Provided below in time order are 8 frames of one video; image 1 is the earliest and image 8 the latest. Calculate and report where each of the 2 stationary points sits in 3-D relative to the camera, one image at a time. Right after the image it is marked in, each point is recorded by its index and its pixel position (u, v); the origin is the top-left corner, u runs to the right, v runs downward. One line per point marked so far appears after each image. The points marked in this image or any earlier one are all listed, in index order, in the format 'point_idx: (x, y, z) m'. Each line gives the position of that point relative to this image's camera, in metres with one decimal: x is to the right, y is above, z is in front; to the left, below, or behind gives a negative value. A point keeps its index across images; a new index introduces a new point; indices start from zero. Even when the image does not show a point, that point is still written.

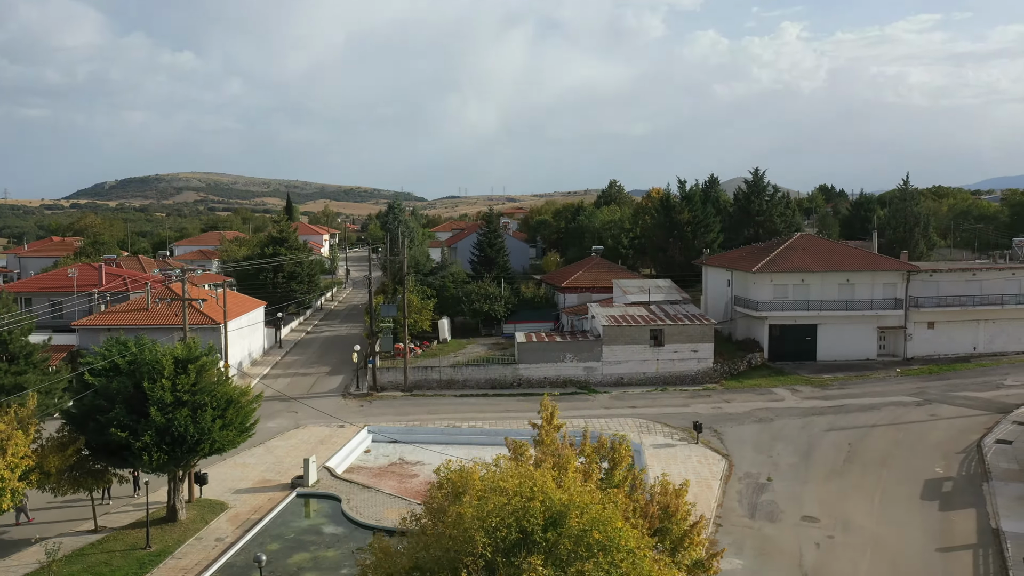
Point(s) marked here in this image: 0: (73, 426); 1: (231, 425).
0: (-9.4, -2.9, +15.4) m
1: (-6.3, -3.0, +16.0) m
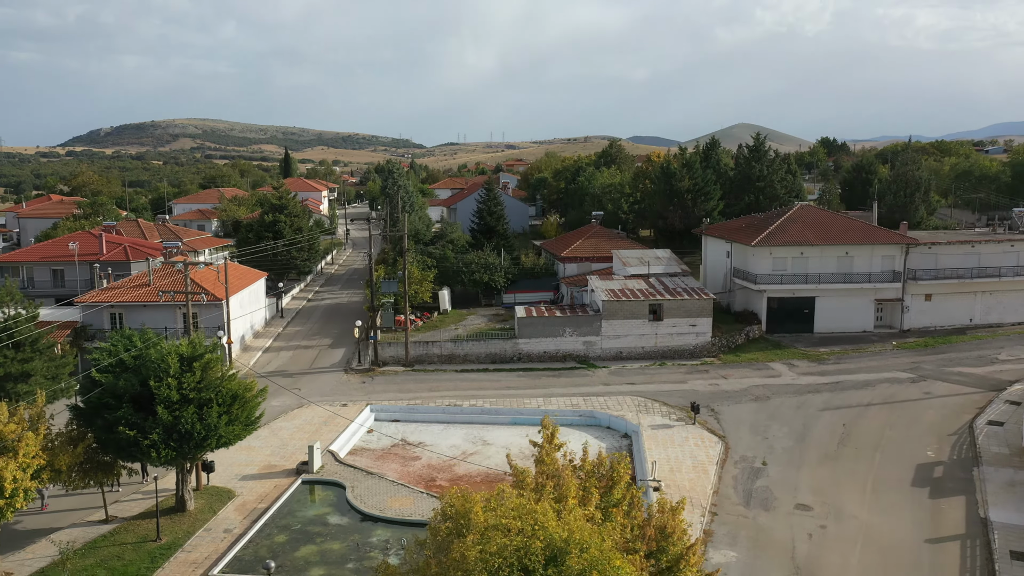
0: (-9.4, -2.9, +15.7) m
1: (-6.2, -3.0, +16.2) m
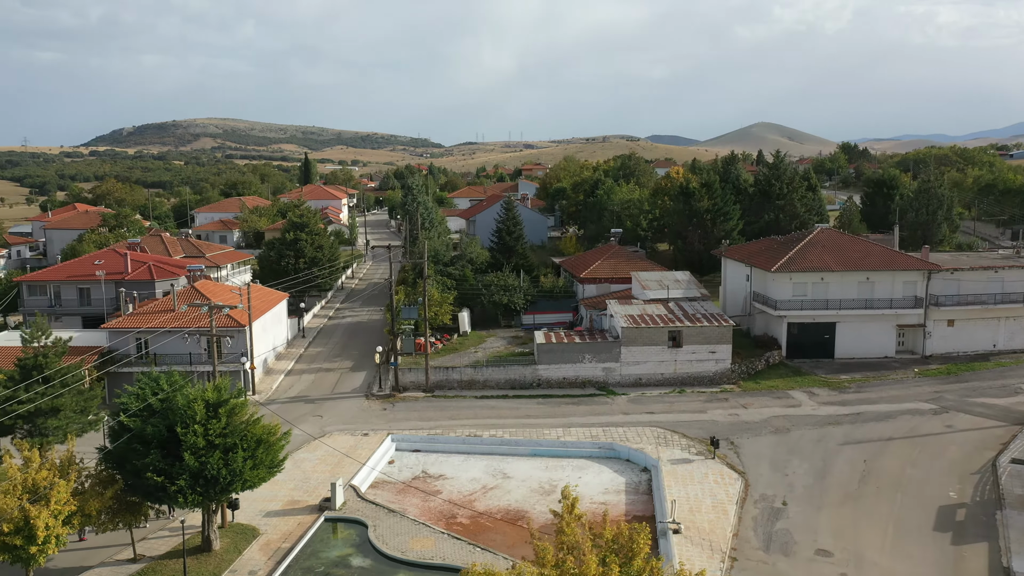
0: (-8.9, -4.0, +16.0) m
1: (-5.8, -4.1, +16.5) m
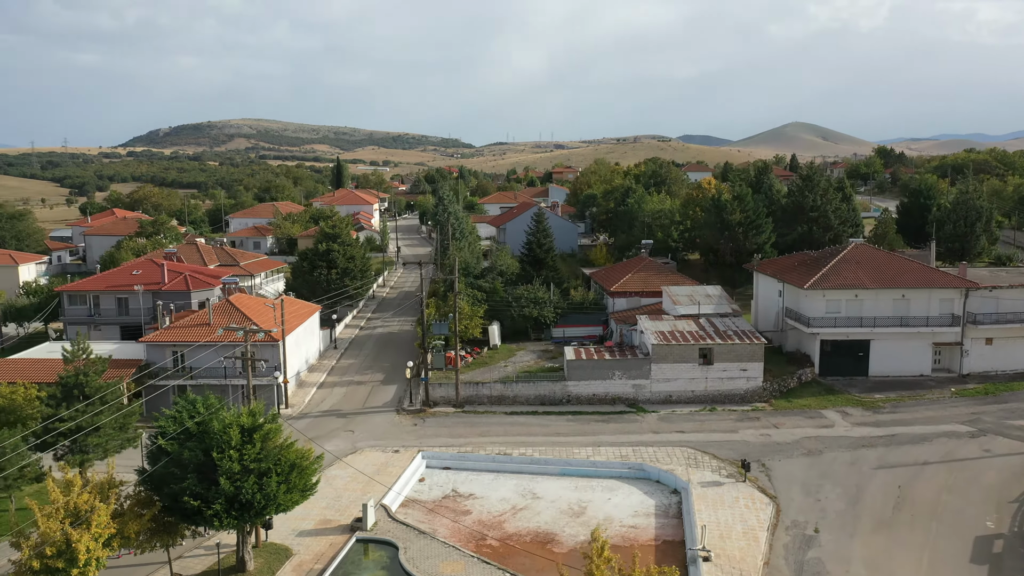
0: (-8.3, -4.6, +16.5) m
1: (-5.1, -4.7, +16.9) m
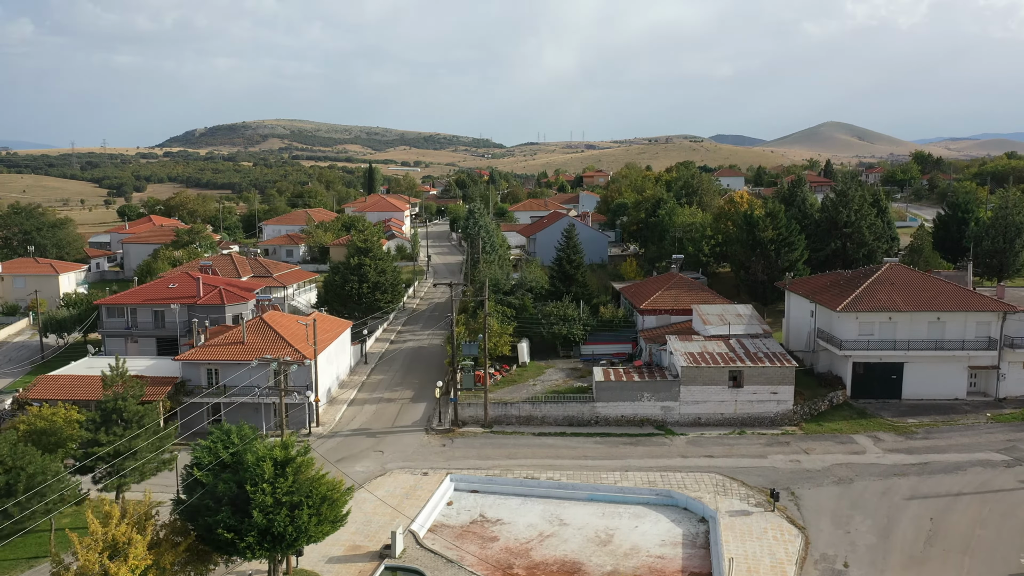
0: (-7.6, -5.4, +17.0) m
1: (-4.4, -5.5, +17.3) m
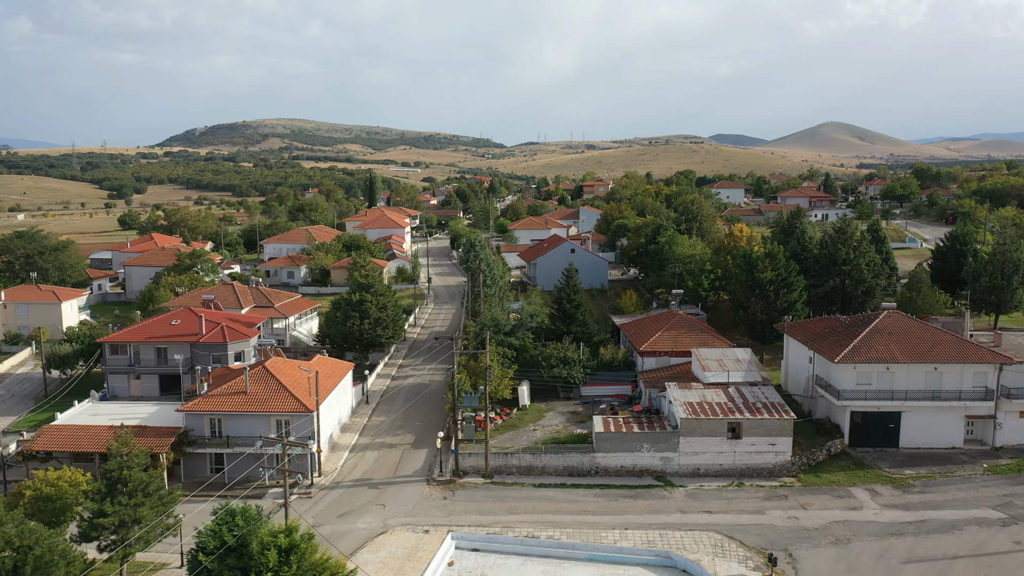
0: (-7.6, -7.6, +17.3) m
1: (-4.4, -7.7, +17.5) m
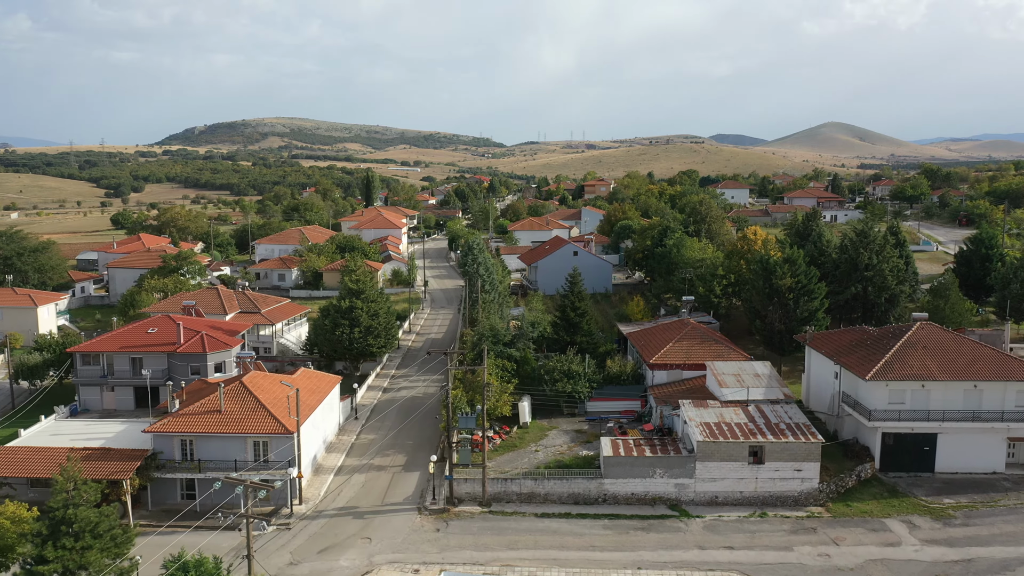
0: (-7.6, -8.0, +14.6) m
1: (-4.4, -8.1, +14.9) m
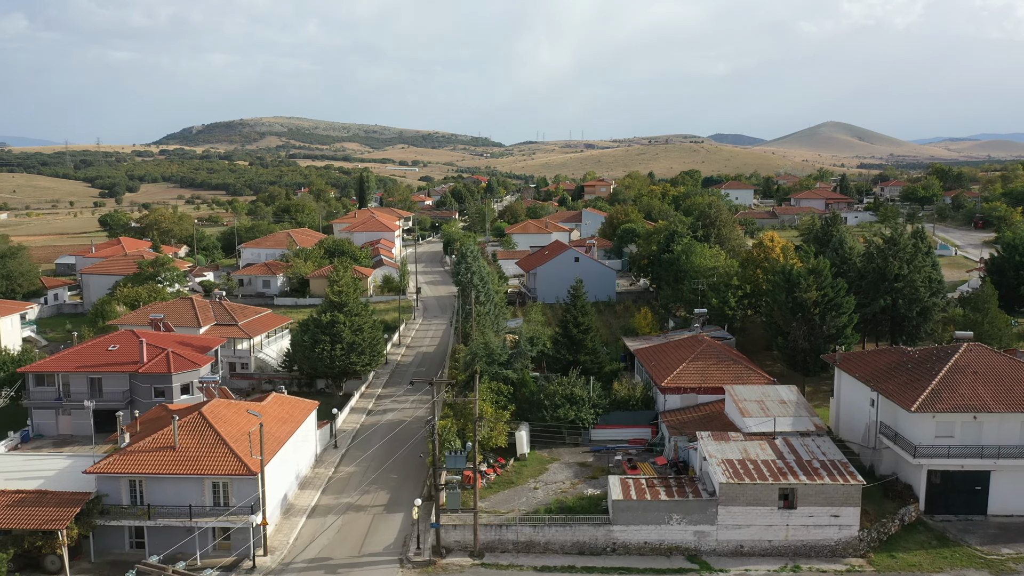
0: (-7.7, -8.6, +11.1) m
1: (-4.5, -8.7, +11.4) m
